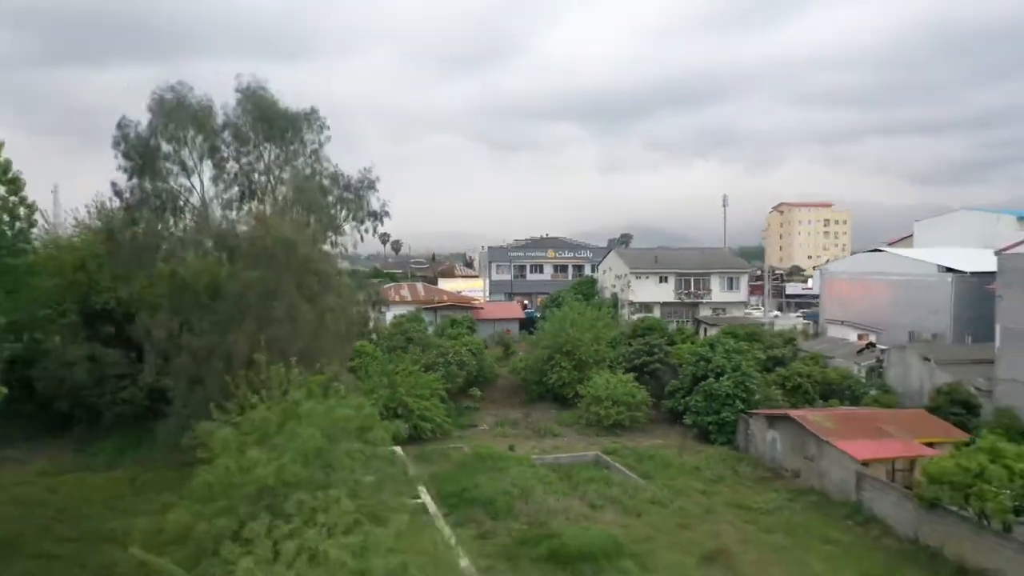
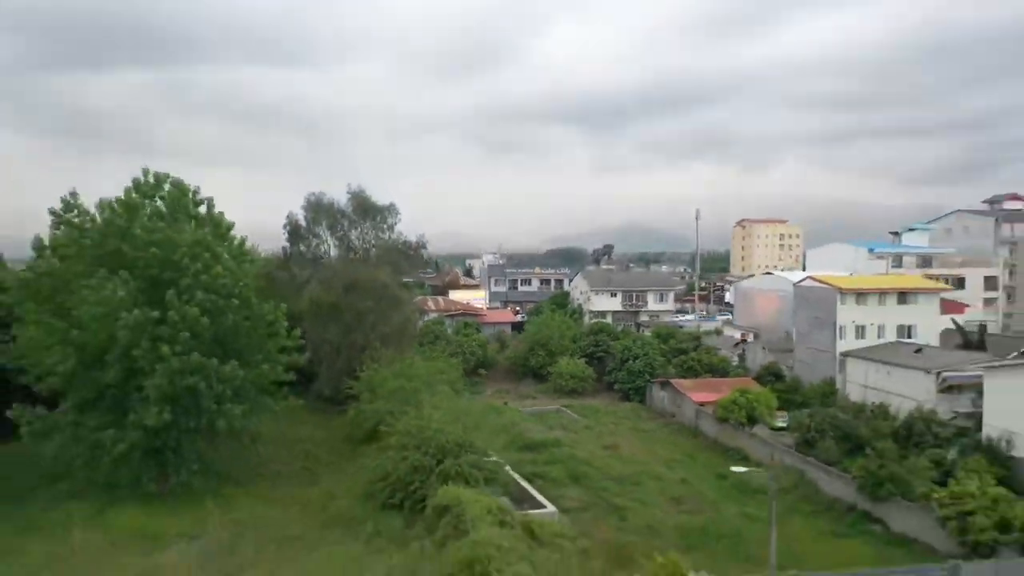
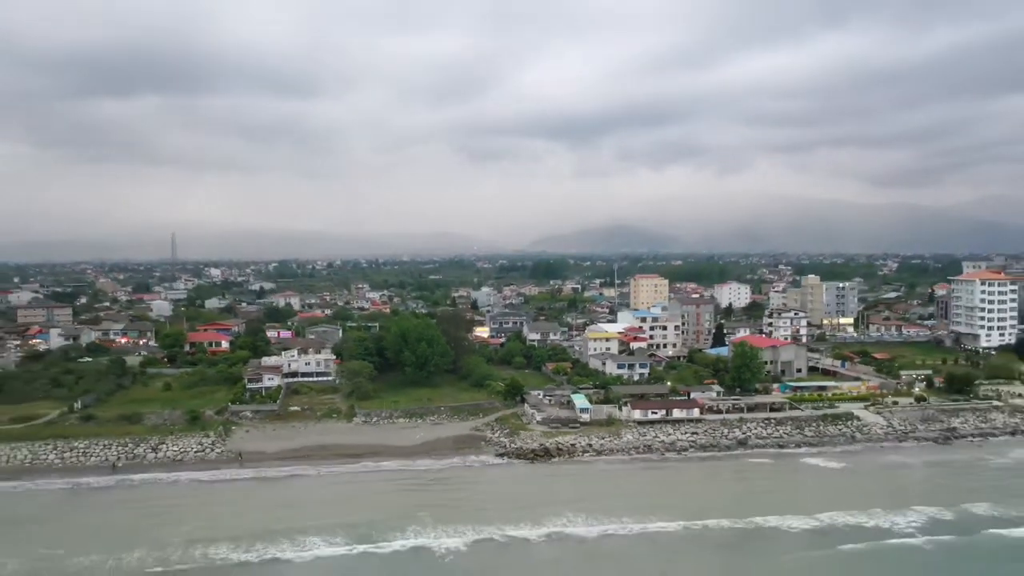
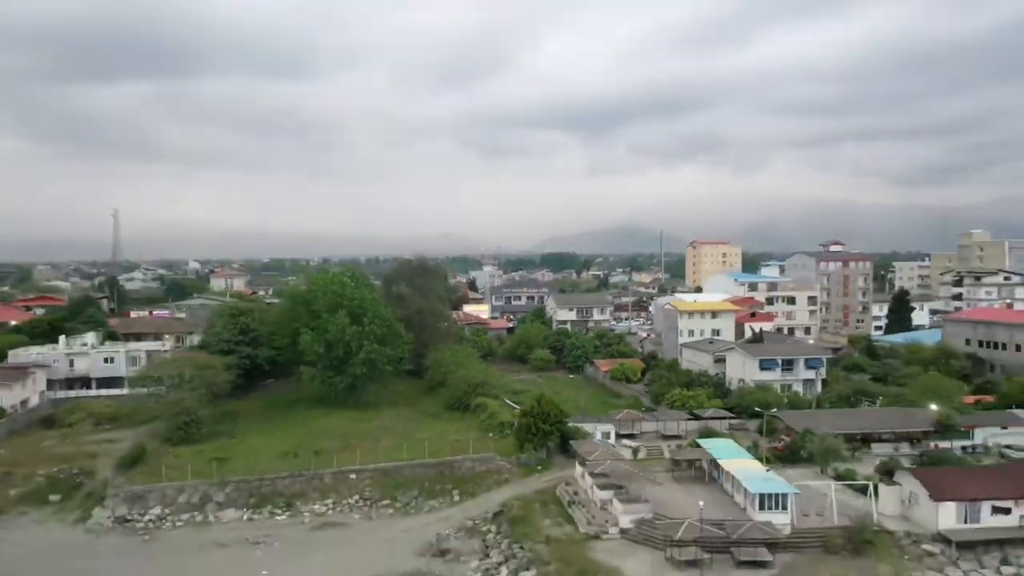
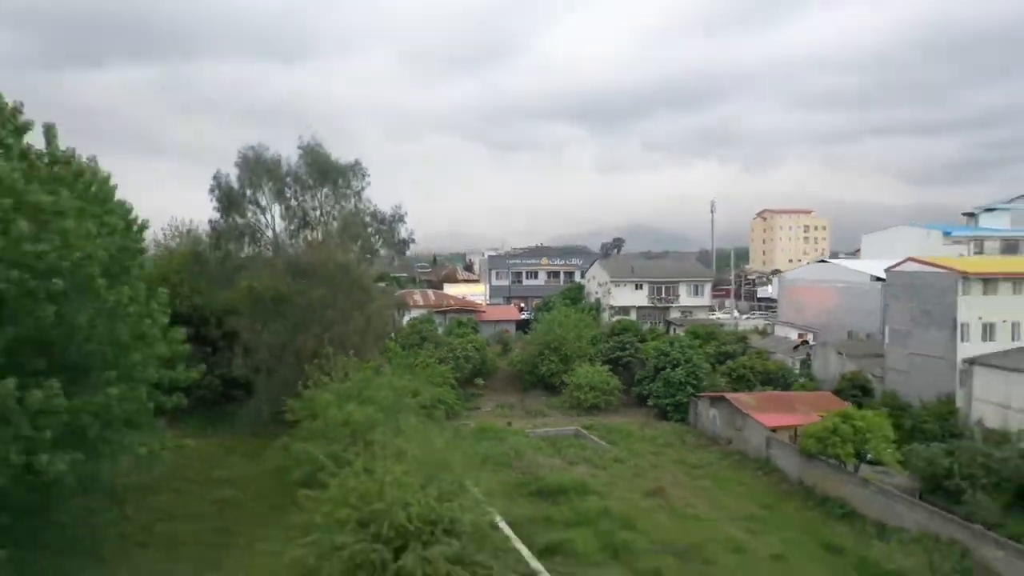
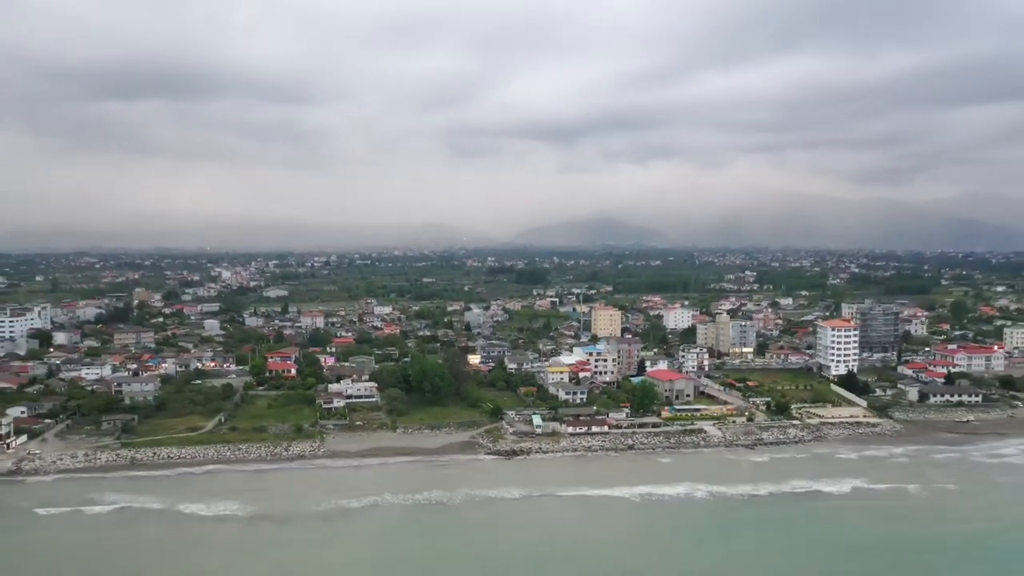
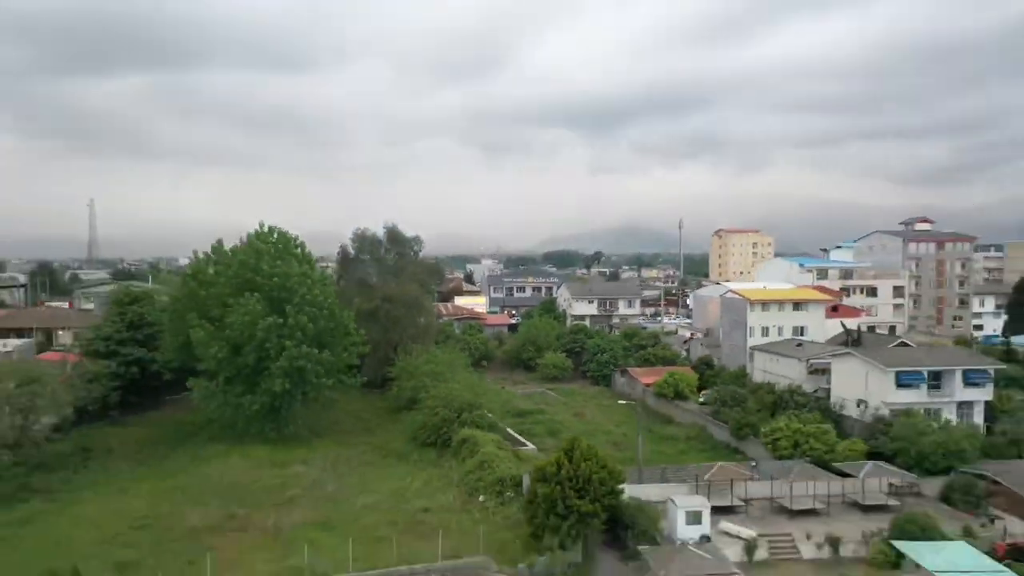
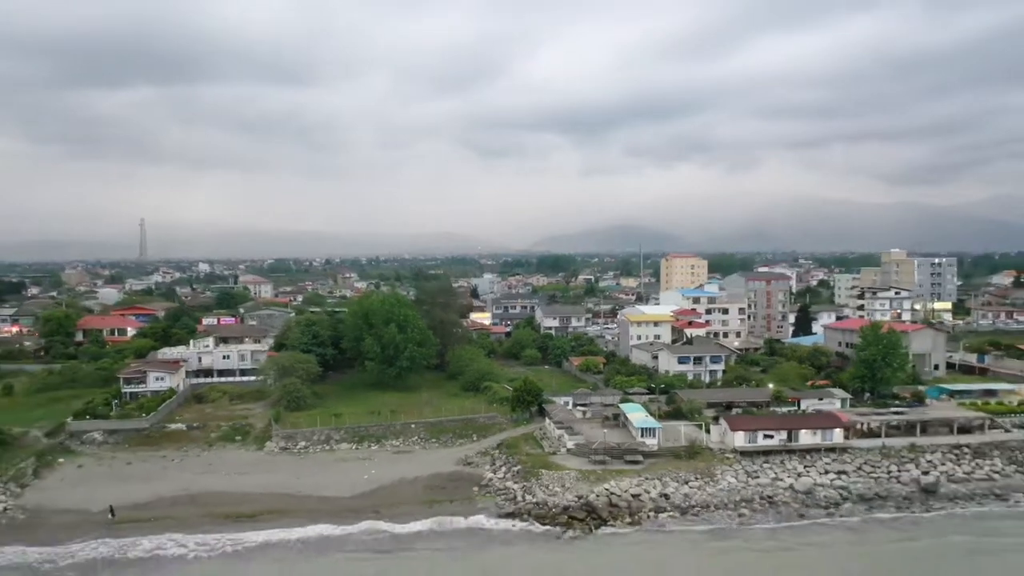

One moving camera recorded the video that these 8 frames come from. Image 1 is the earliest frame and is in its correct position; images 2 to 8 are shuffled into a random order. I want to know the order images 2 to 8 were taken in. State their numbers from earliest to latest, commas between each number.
5, 2, 7, 4, 8, 3, 6
